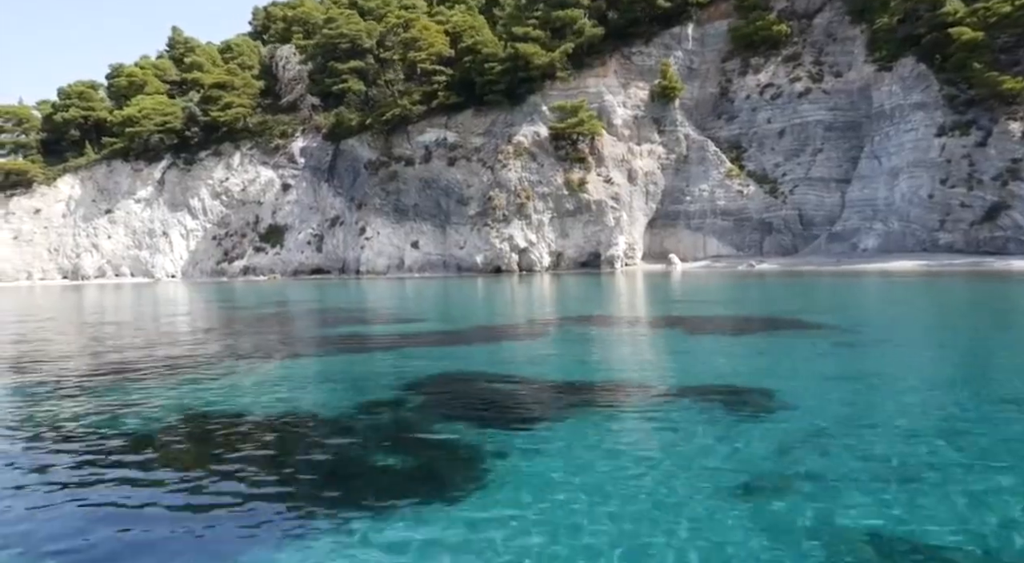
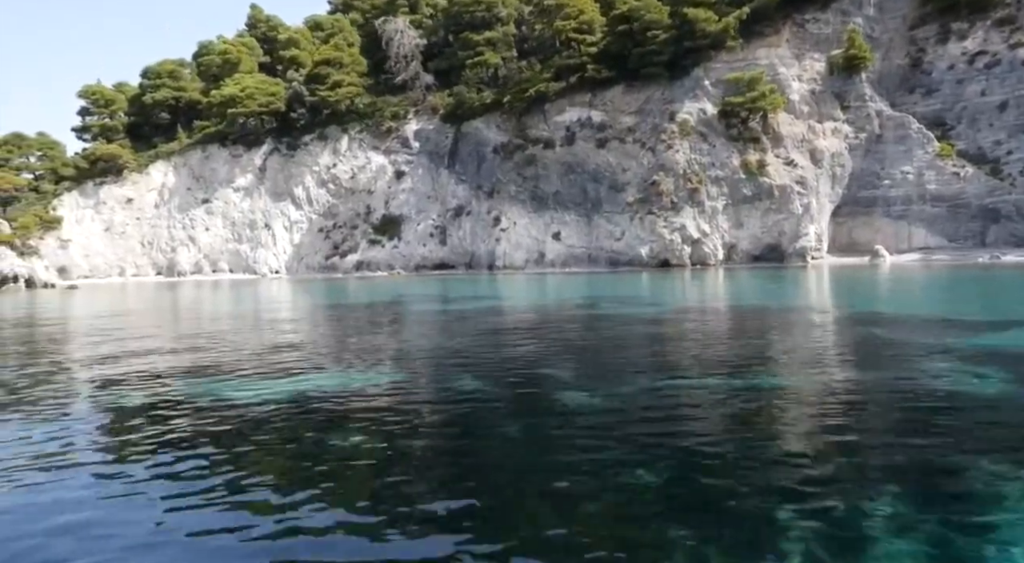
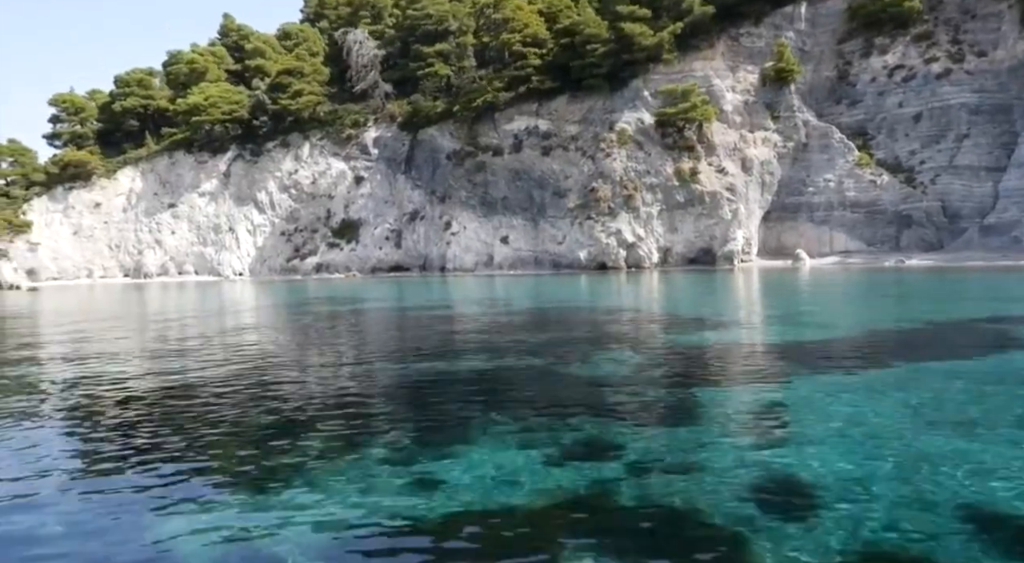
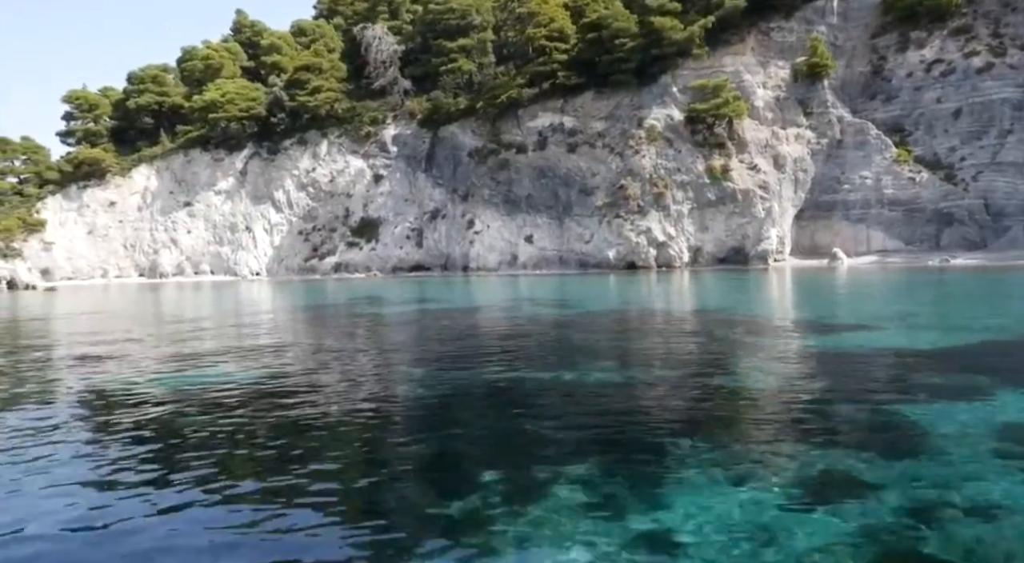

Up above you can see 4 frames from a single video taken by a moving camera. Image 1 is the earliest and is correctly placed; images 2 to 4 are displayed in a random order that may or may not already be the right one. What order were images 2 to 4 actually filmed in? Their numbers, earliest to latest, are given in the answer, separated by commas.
3, 4, 2
